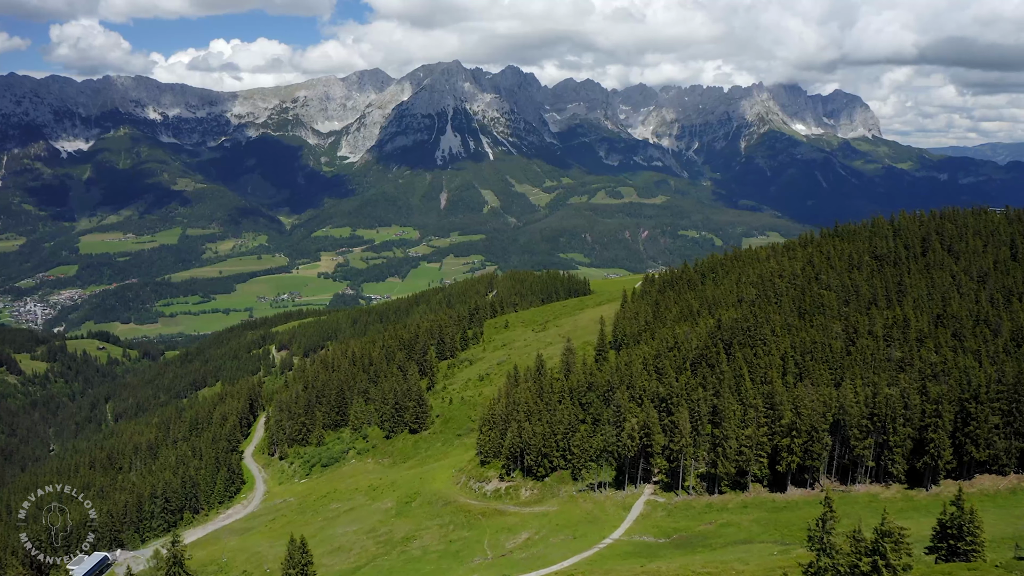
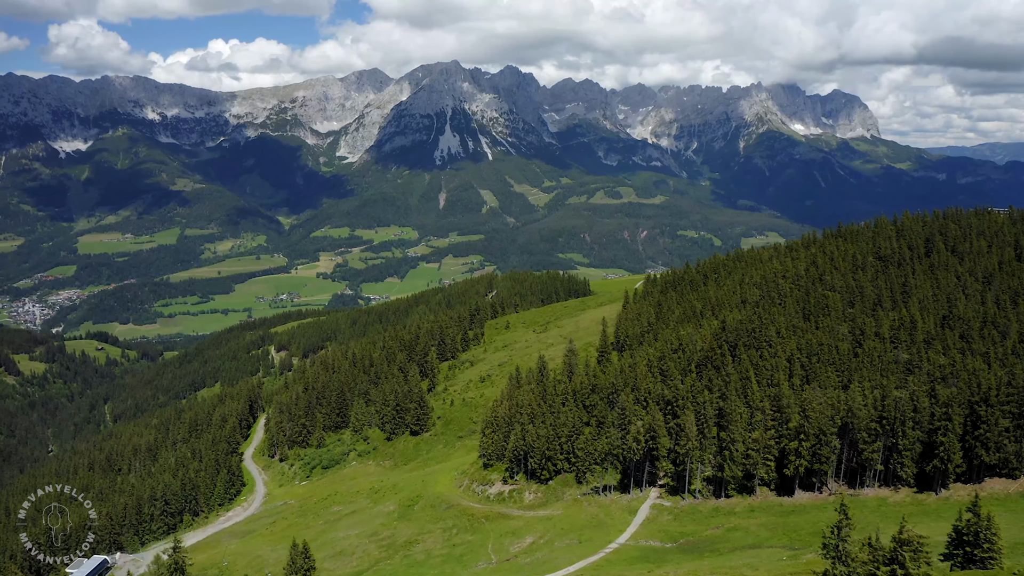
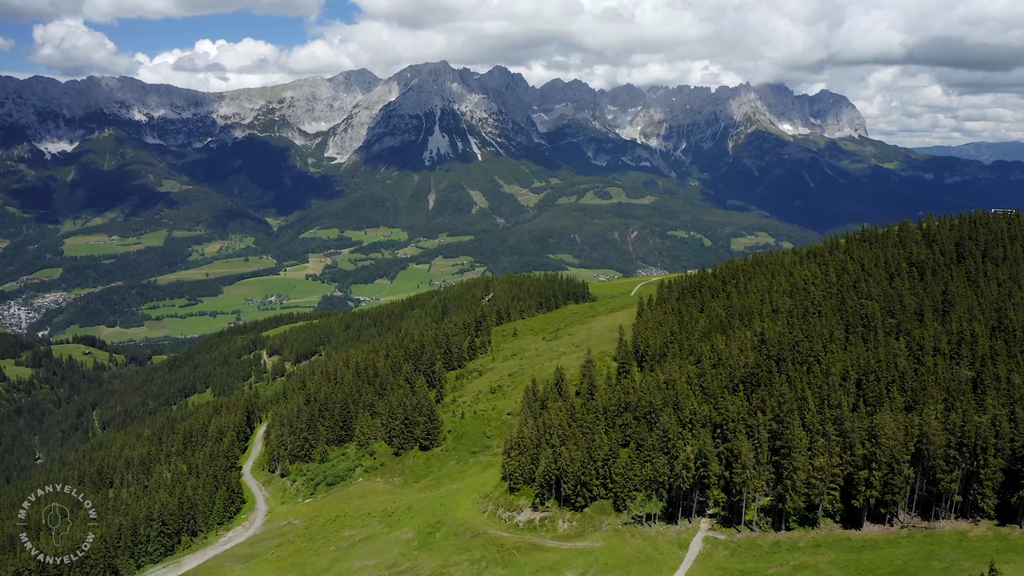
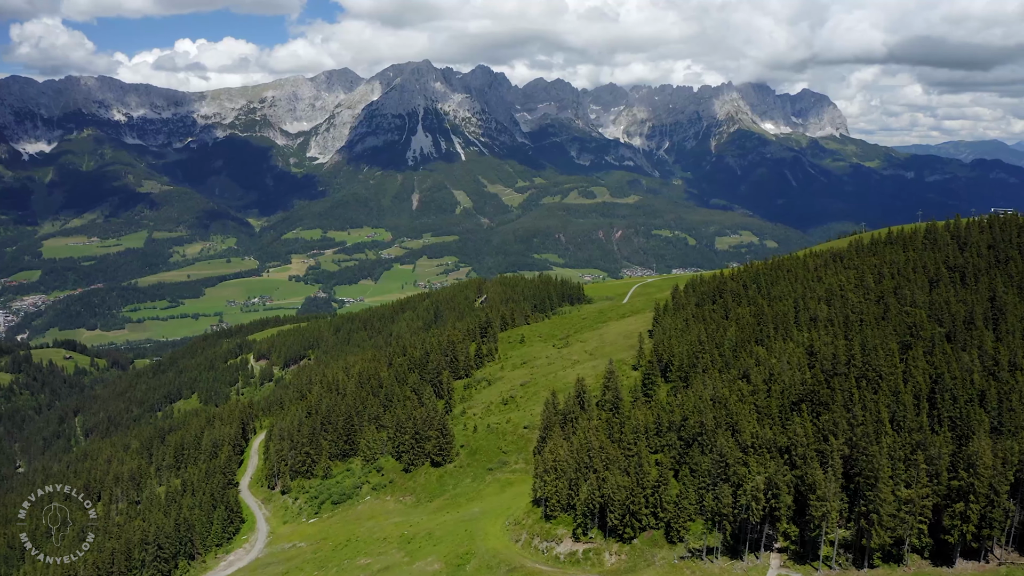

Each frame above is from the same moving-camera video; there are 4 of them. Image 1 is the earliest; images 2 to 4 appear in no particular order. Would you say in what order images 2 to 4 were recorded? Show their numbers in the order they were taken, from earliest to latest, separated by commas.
2, 3, 4
